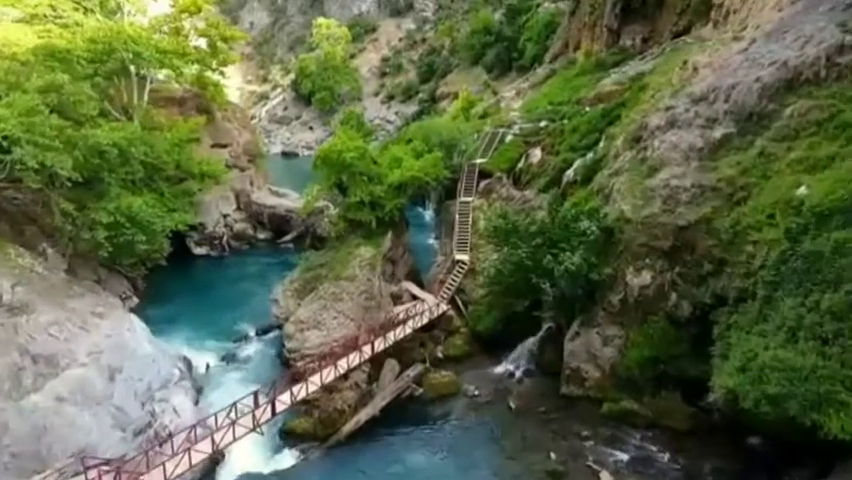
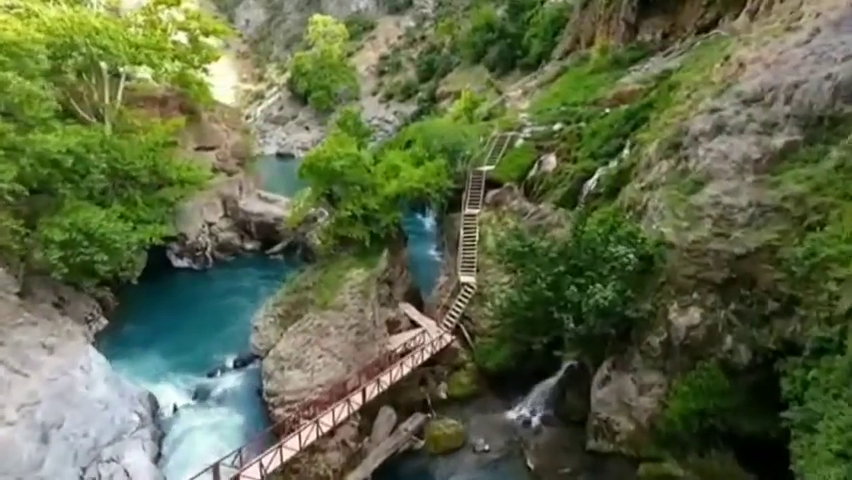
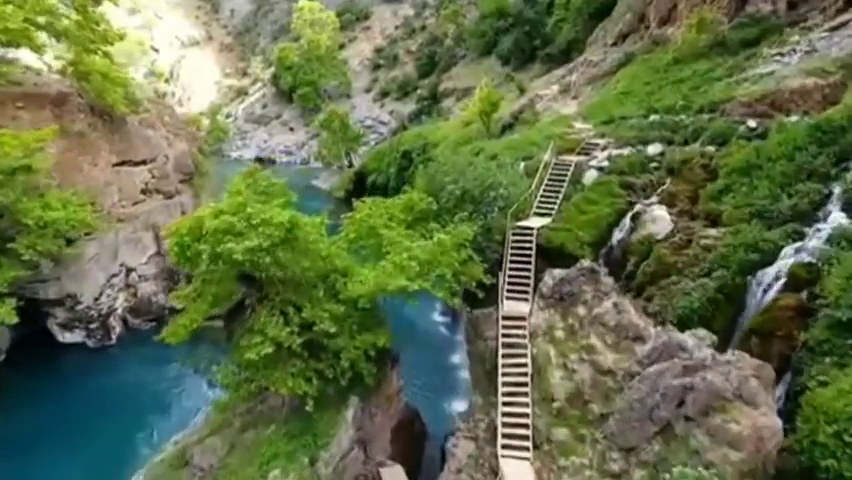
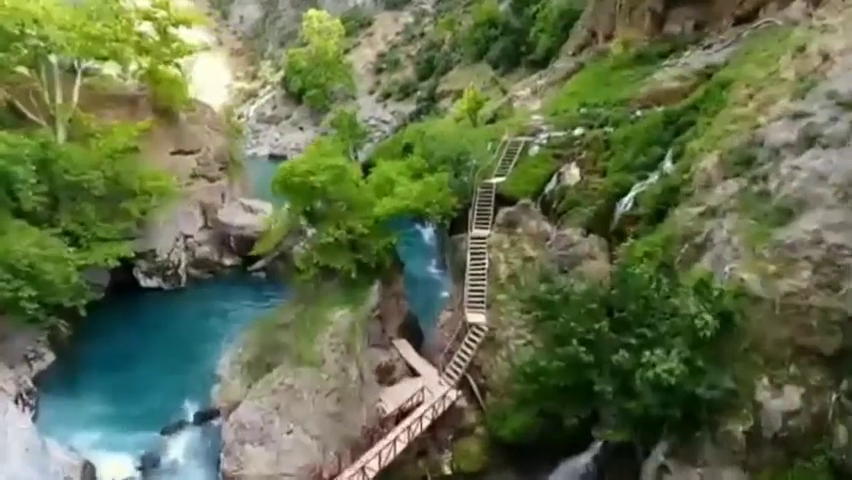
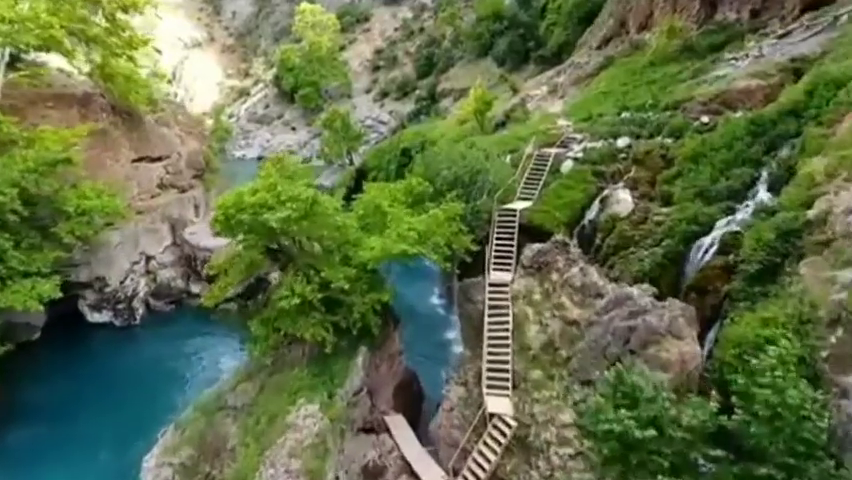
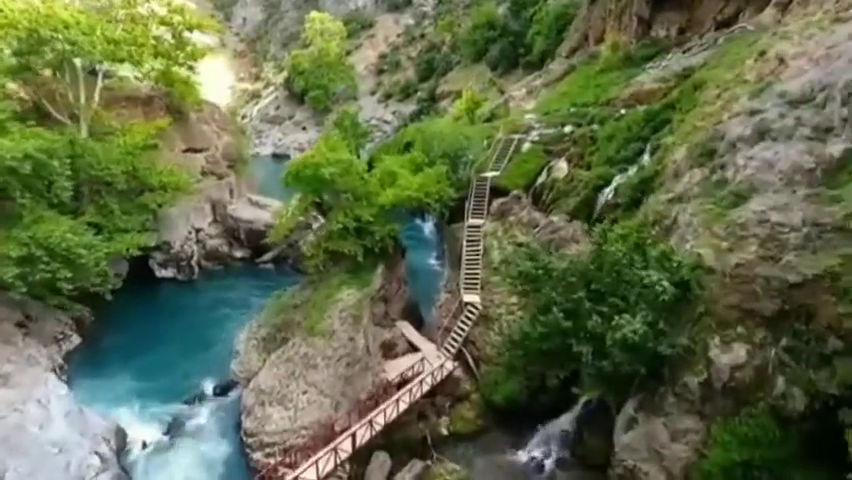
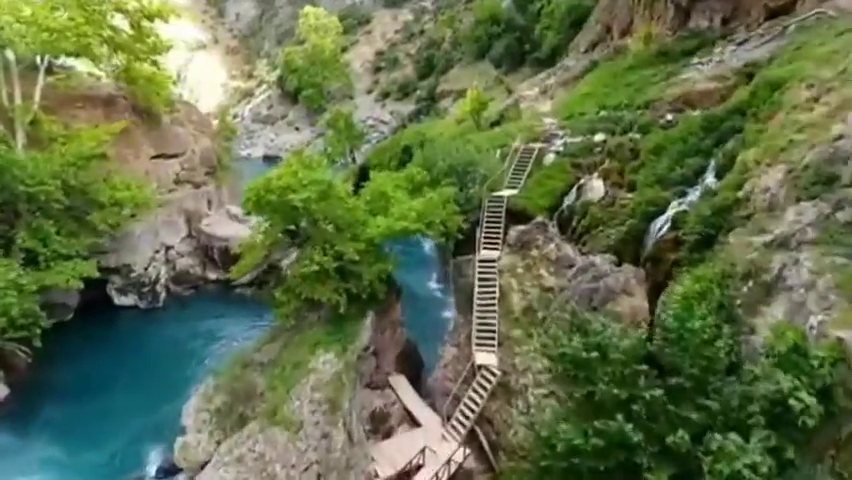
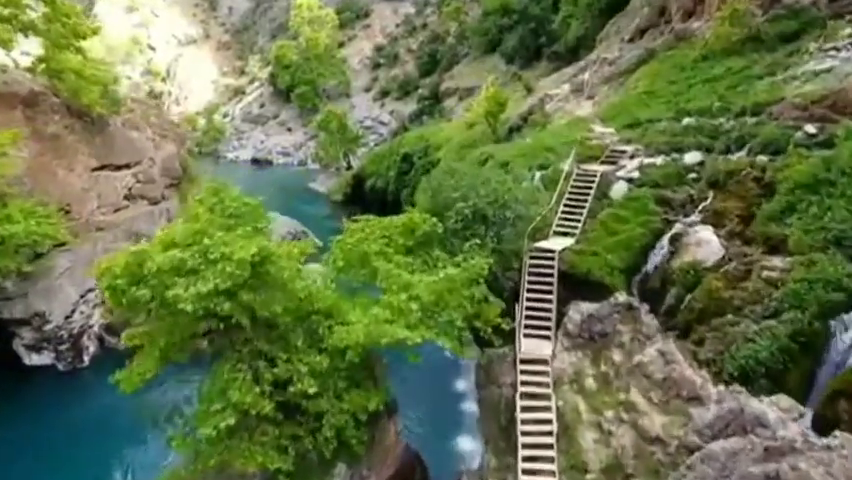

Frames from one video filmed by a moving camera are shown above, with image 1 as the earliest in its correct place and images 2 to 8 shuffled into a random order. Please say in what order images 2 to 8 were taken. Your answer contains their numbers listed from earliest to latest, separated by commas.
2, 6, 4, 7, 5, 3, 8
